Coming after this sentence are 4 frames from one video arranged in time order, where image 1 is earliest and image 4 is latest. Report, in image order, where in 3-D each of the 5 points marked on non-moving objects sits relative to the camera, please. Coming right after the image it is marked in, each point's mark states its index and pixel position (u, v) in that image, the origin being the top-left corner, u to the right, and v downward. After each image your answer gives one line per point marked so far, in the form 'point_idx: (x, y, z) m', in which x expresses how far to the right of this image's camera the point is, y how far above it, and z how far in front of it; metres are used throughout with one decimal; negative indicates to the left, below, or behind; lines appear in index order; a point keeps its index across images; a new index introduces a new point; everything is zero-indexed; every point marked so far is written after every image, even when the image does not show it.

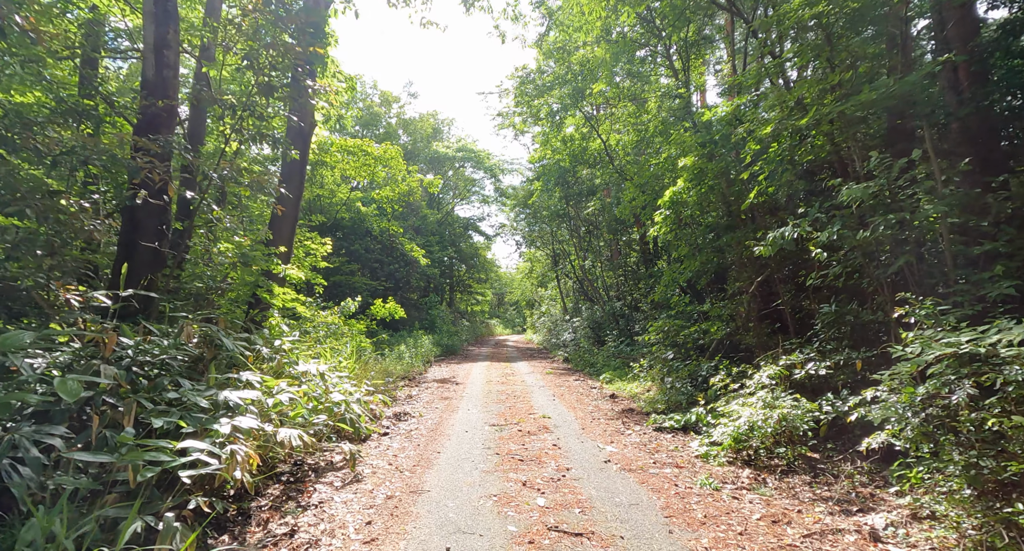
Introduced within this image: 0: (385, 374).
0: (-2.8, -2.3, +11.1) m
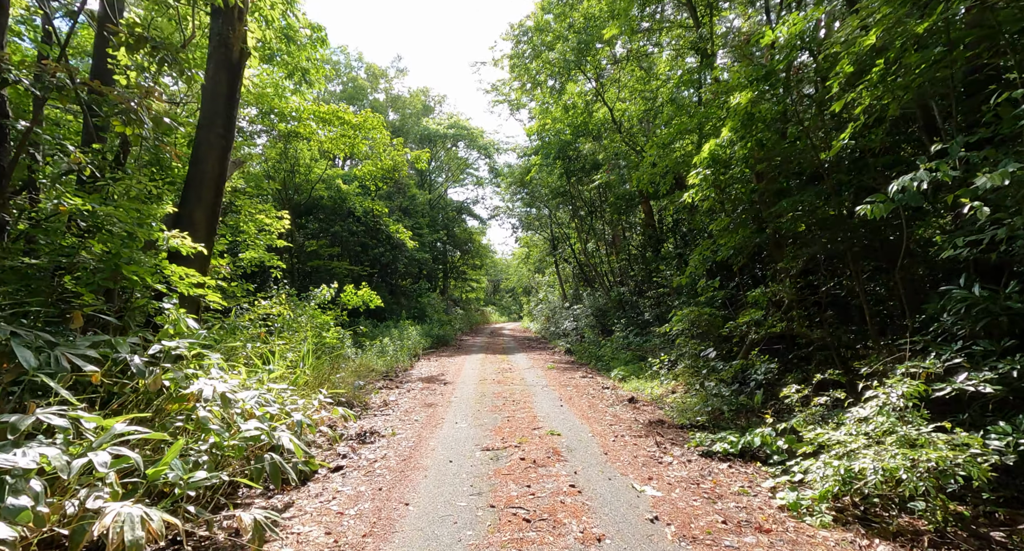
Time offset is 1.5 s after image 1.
0: (-2.9, -1.9, +9.3) m
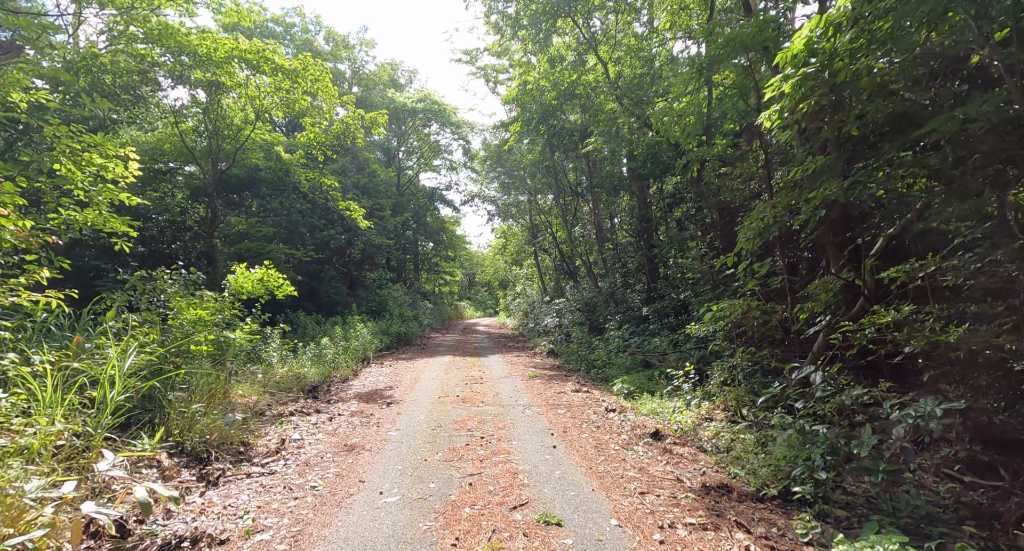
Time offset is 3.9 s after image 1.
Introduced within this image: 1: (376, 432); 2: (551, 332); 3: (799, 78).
0: (-3.3, -1.6, +6.5) m
1: (-1.5, -1.8, +5.8) m
2: (+1.5, -2.1, +18.9) m
3: (+2.4, +1.7, +4.3) m
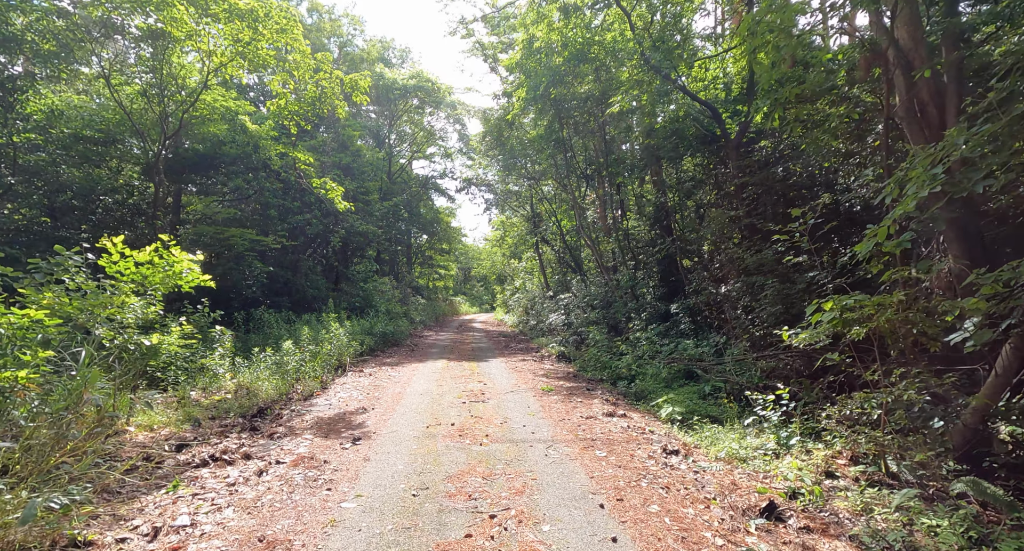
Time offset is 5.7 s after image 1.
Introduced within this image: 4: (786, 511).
0: (-3.1, -1.5, +4.3) m
1: (-1.4, -1.6, +3.7) m
2: (+1.5, -1.8, +16.8) m
3: (+2.6, +1.8, +2.2) m
4: (+1.9, -1.7, +3.6) m
